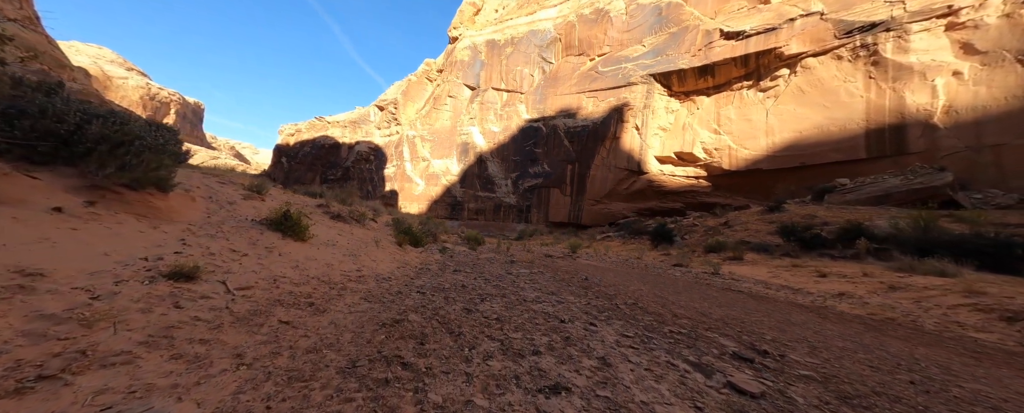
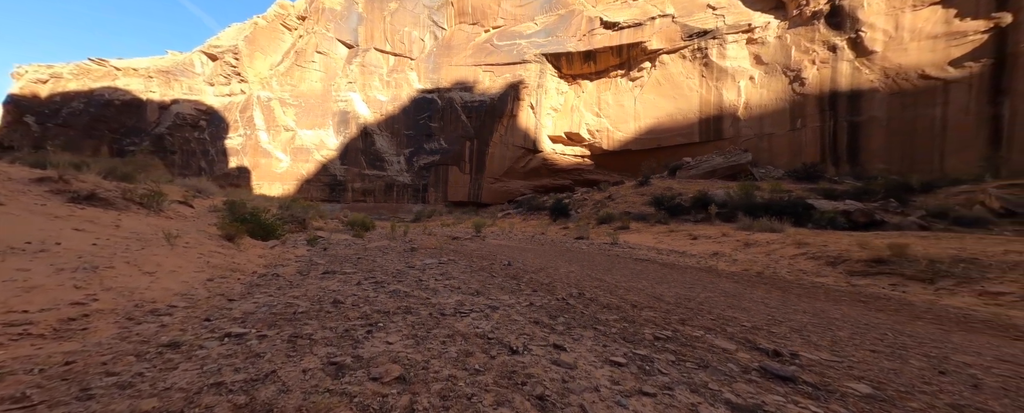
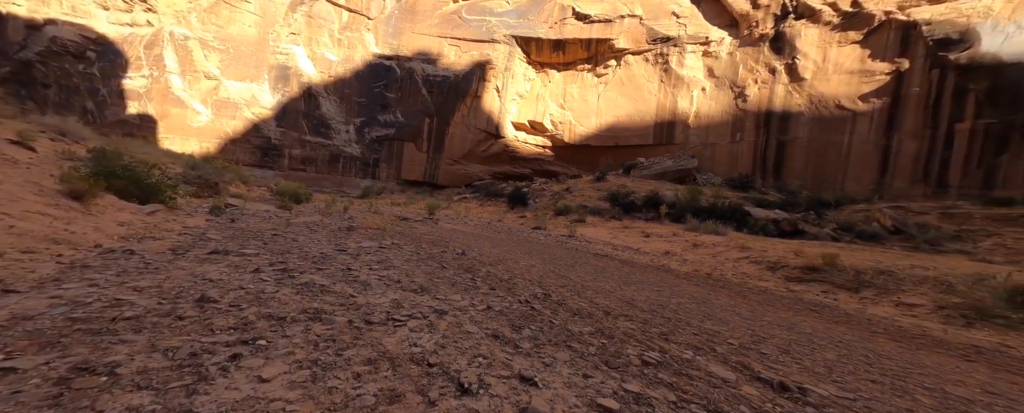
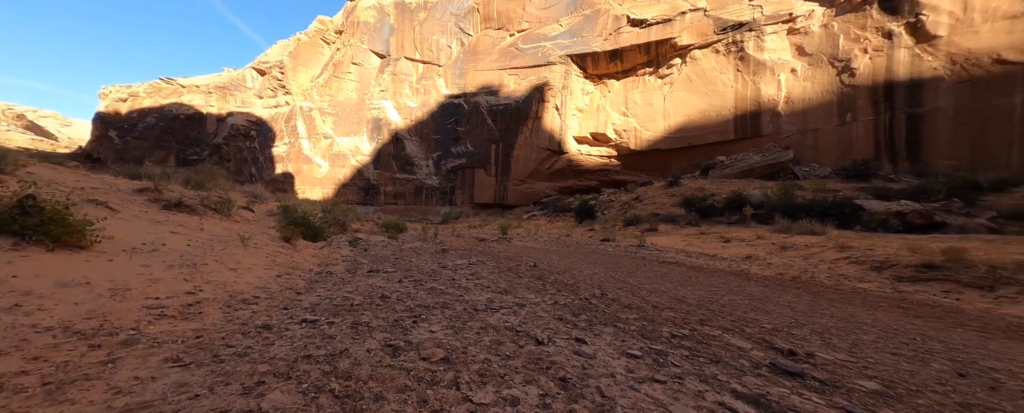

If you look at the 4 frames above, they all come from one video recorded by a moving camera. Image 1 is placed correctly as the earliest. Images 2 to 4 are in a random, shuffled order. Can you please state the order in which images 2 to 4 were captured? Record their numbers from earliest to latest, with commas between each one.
4, 2, 3
